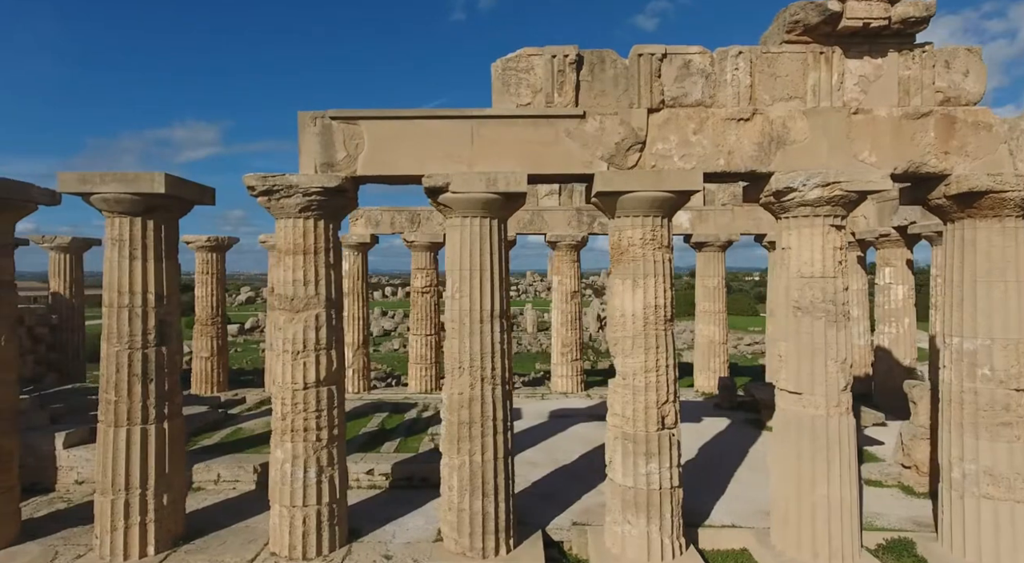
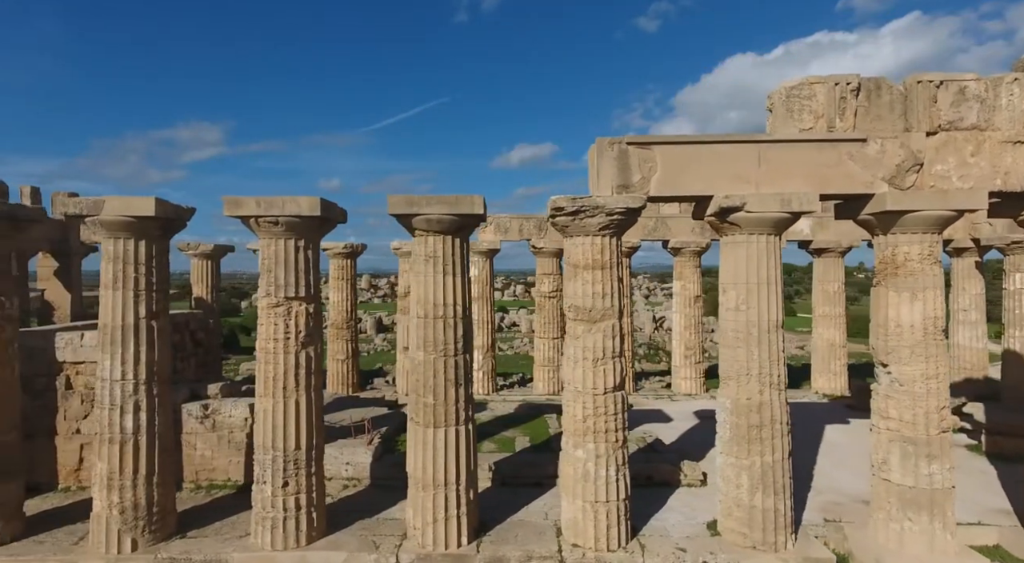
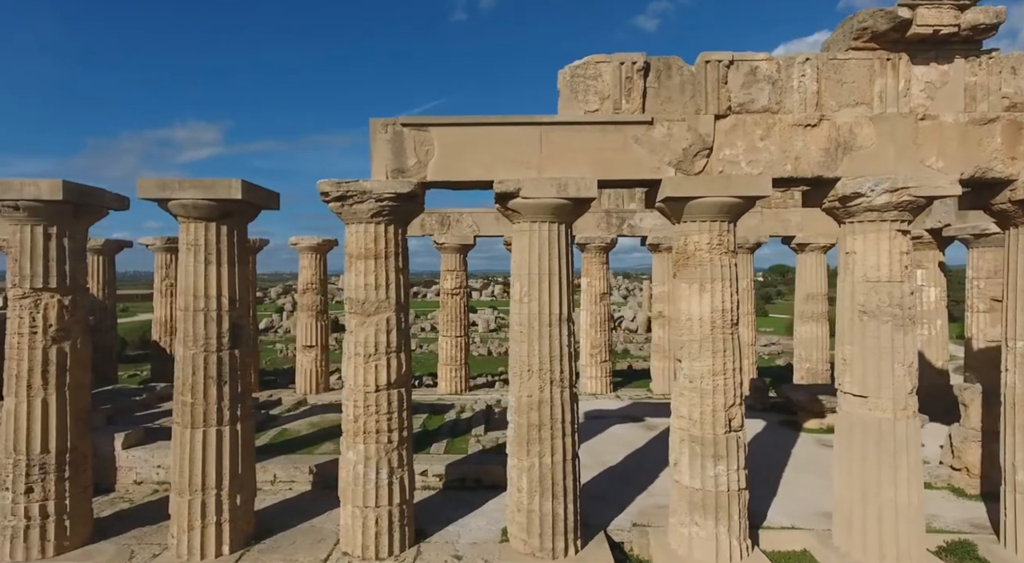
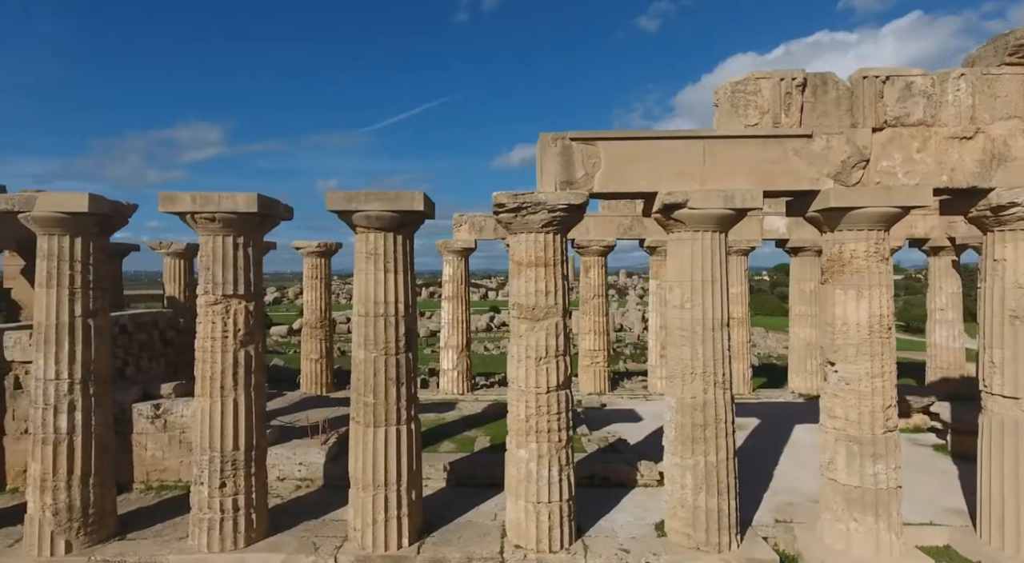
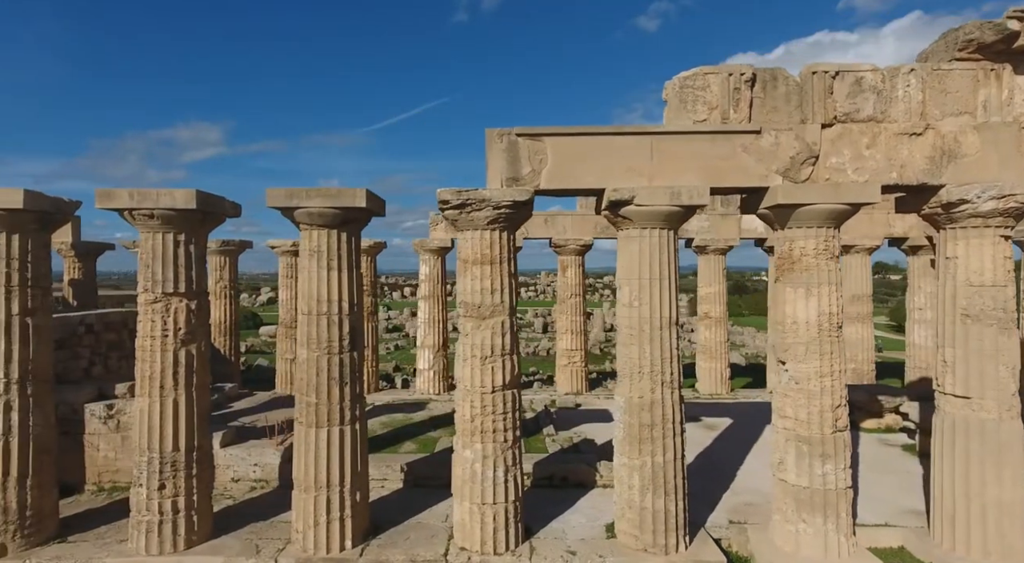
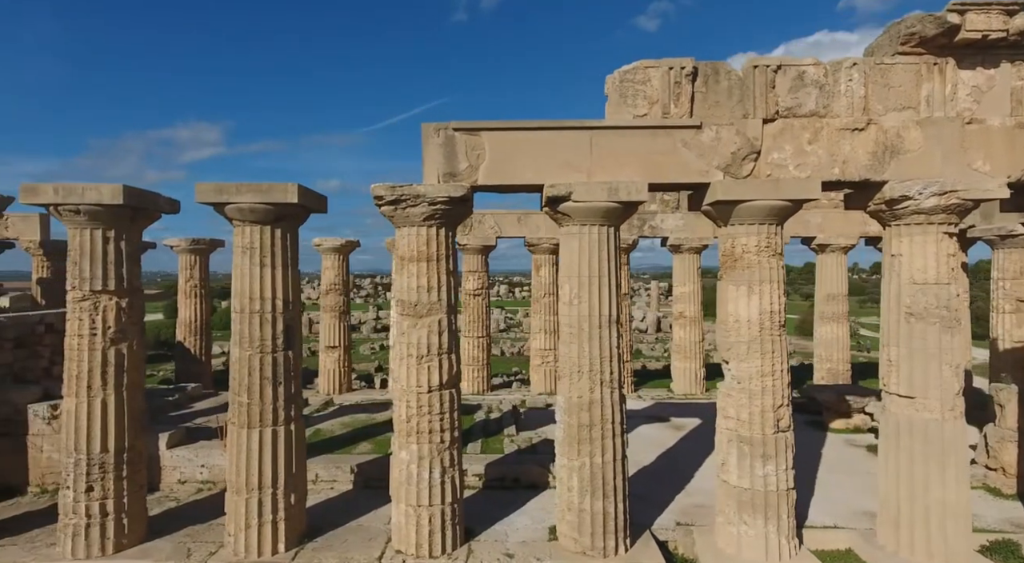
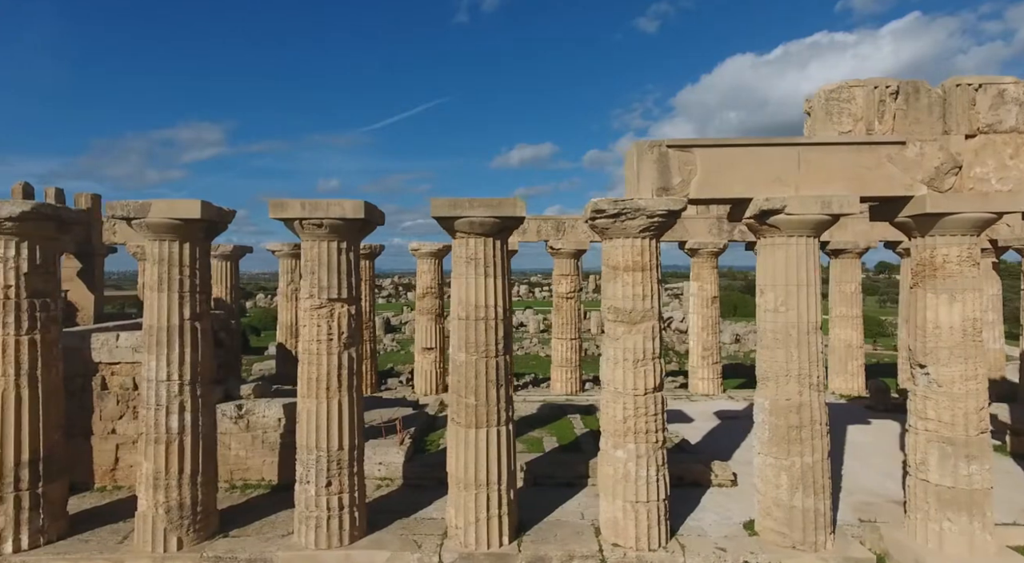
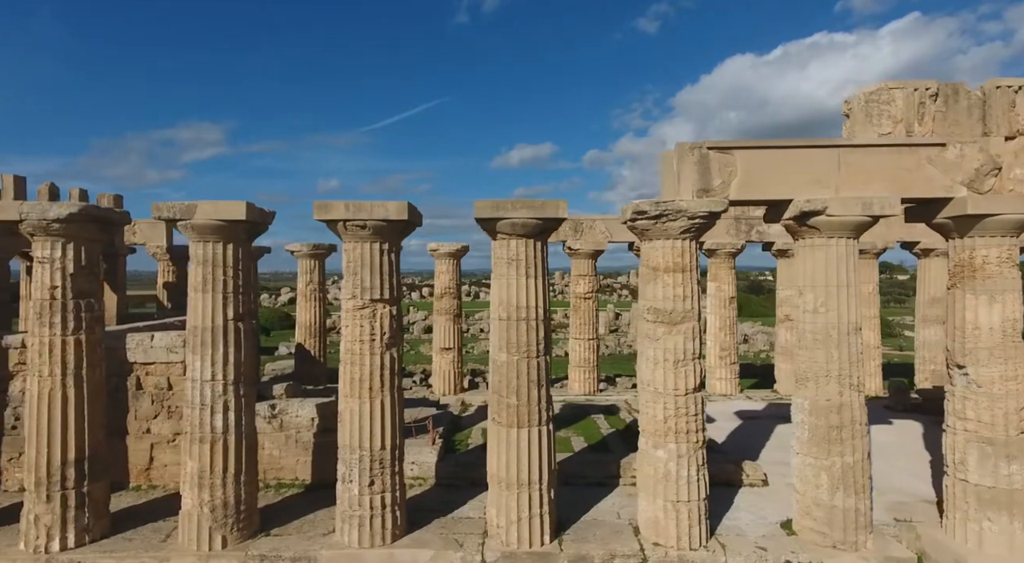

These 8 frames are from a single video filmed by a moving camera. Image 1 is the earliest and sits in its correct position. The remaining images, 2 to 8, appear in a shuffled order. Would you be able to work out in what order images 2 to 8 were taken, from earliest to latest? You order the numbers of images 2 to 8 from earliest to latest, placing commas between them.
3, 6, 5, 4, 2, 7, 8
